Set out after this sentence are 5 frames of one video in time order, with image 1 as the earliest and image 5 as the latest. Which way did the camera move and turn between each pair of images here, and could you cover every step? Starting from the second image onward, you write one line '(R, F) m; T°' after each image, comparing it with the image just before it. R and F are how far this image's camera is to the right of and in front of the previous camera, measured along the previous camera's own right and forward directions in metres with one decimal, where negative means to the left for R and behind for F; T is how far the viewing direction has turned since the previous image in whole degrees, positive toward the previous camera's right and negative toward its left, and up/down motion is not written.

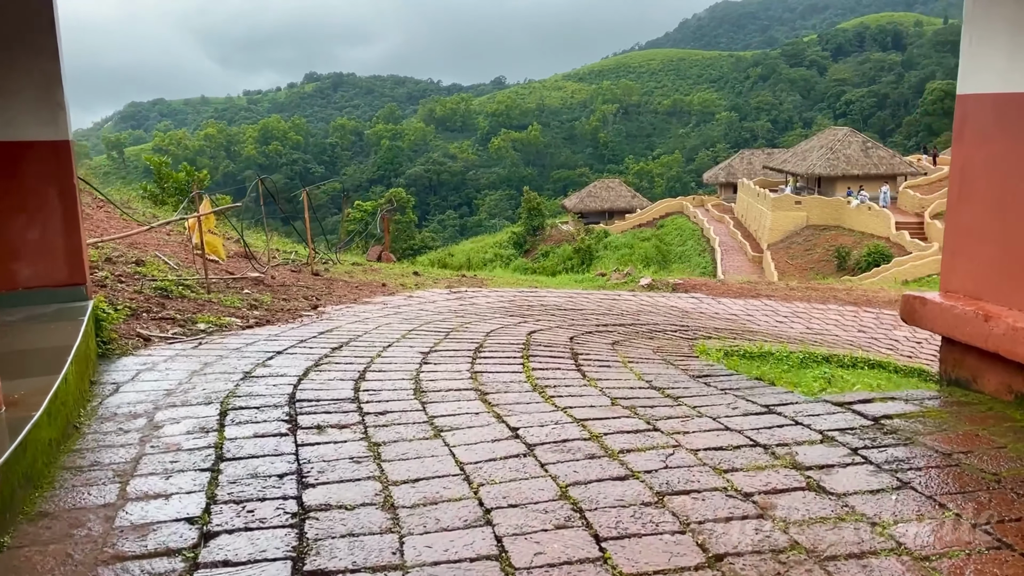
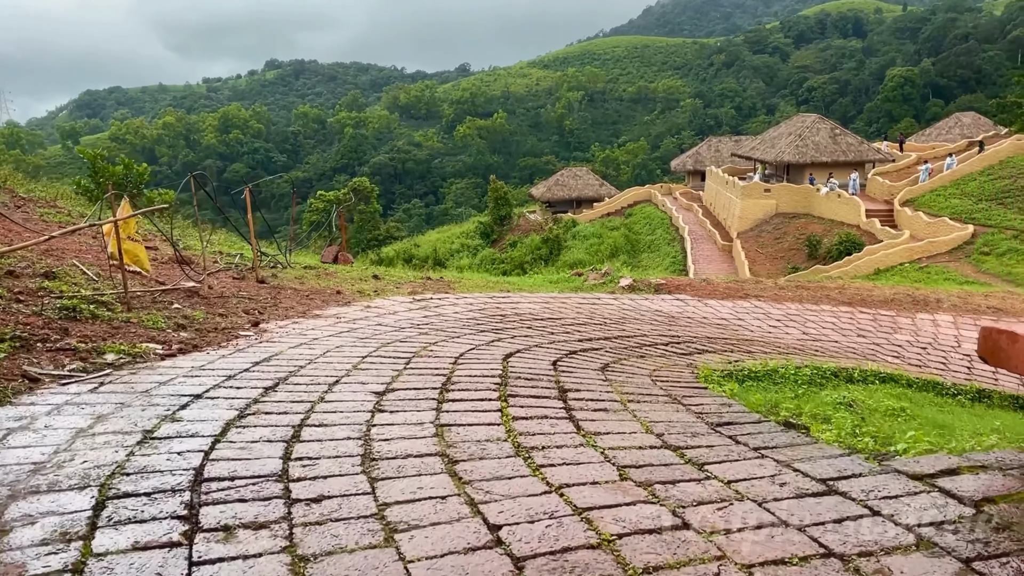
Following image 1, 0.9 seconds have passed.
(0.0, +0.8) m; +2°
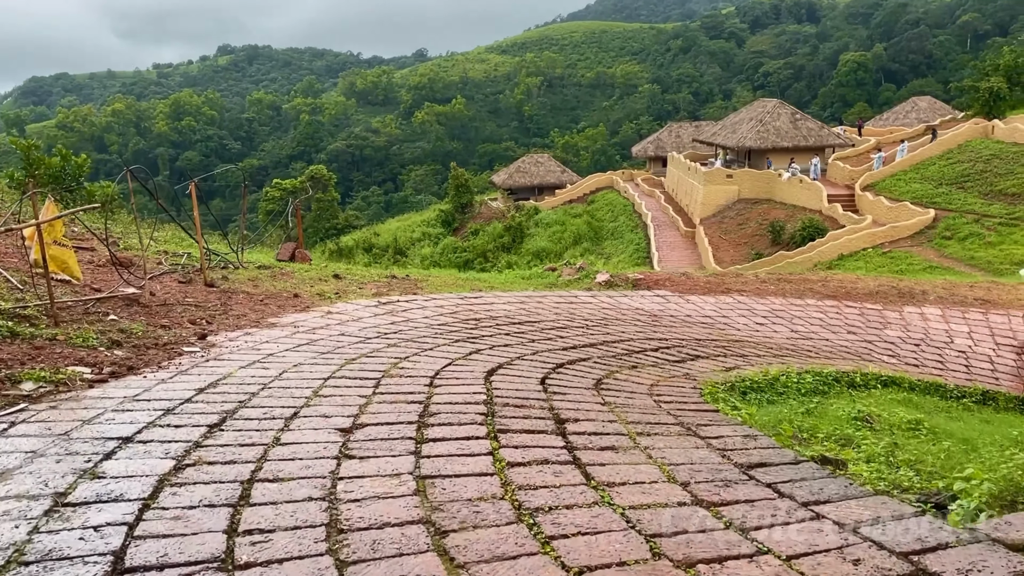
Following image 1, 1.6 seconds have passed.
(-0.1, +0.6) m; +3°
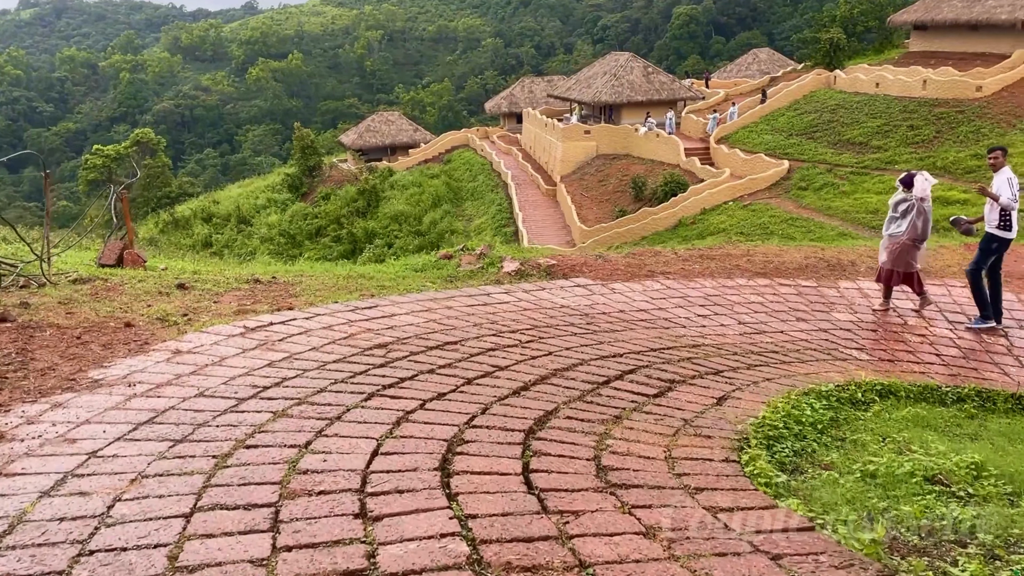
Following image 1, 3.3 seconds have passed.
(-0.4, +1.5) m; +10°
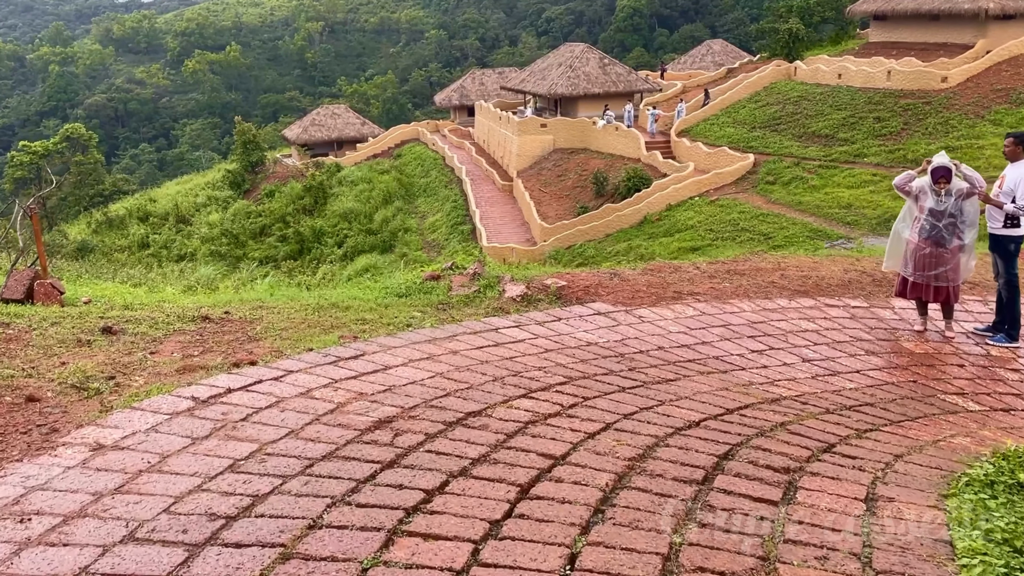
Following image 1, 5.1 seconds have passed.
(-0.4, +1.3) m; +4°
